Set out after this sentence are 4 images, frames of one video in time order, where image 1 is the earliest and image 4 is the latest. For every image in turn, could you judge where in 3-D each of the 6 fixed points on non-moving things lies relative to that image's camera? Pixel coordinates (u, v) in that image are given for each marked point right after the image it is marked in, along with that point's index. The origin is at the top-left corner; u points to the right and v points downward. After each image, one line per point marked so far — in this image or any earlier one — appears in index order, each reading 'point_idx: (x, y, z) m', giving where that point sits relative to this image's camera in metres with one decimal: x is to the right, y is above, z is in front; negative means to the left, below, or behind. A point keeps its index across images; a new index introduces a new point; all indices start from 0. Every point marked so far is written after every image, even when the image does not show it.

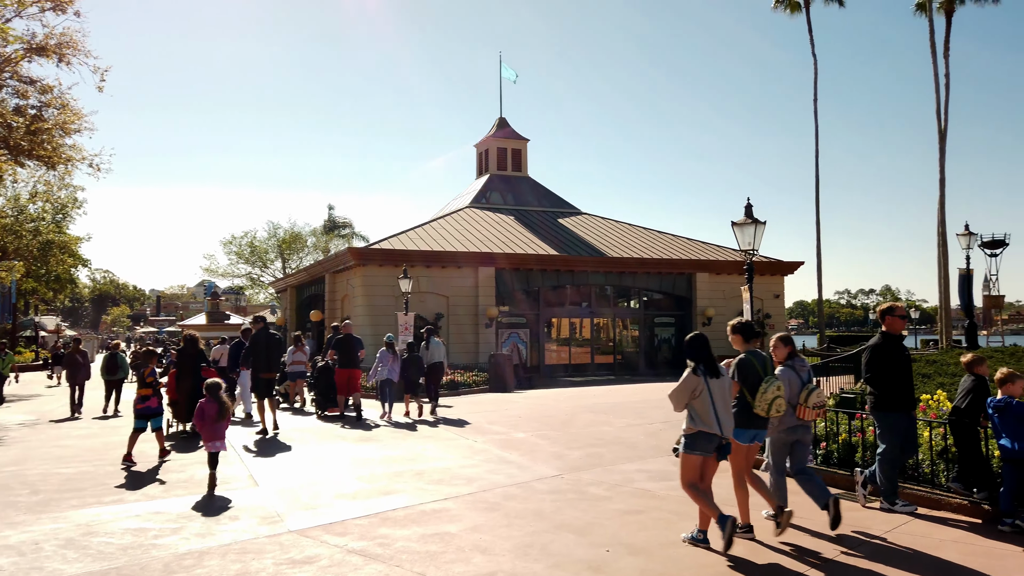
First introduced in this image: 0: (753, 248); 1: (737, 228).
0: (+3.1, +0.5, +9.6) m
1: (+2.9, +0.8, +9.7) m
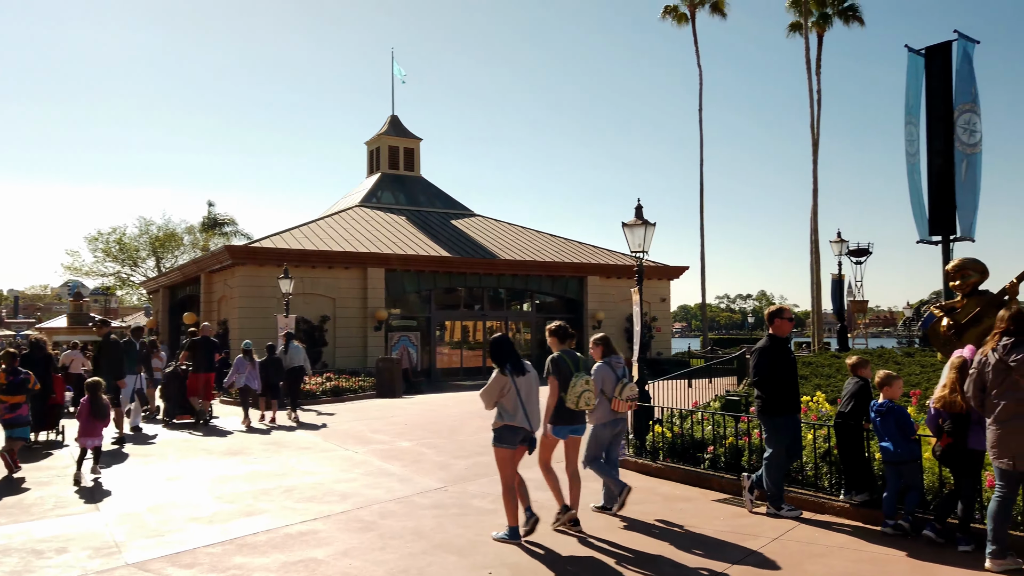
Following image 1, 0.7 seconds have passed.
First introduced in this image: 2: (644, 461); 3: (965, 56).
0: (+1.7, +0.5, +9.5) m
1: (+1.5, +0.7, +9.5) m
2: (+1.5, -2.0, +8.6) m
3: (+9.1, +4.7, +15.2) m
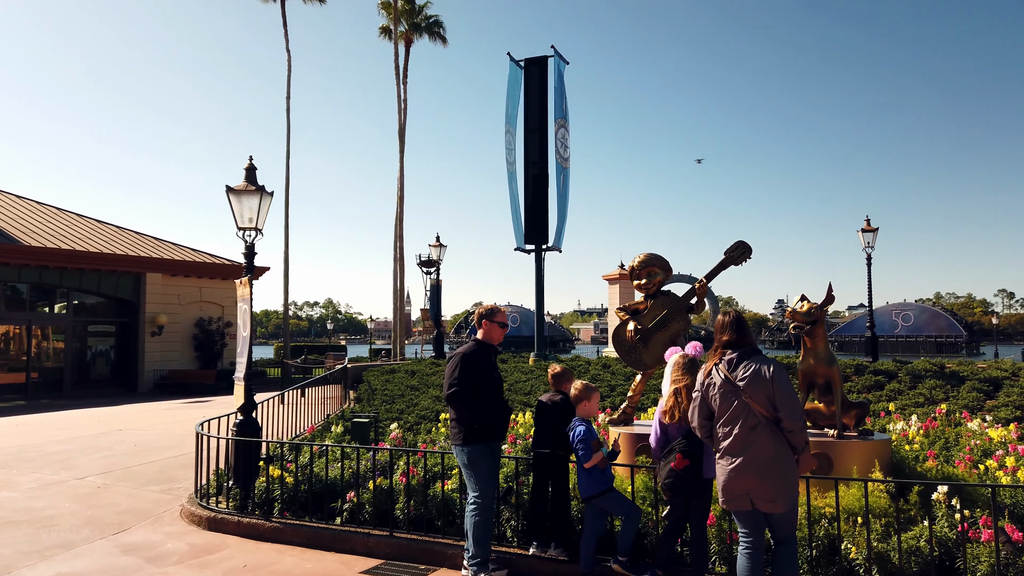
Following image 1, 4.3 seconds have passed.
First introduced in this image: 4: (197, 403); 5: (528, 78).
0: (-2.4, +0.6, +7.0) m
1: (-2.6, +0.8, +6.9) m
2: (-2.1, -1.9, +6.1) m
3: (+1.0, +4.5, +15.9) m
4: (-6.9, -2.5, +16.4) m
5: (+0.4, +4.5, +16.2) m
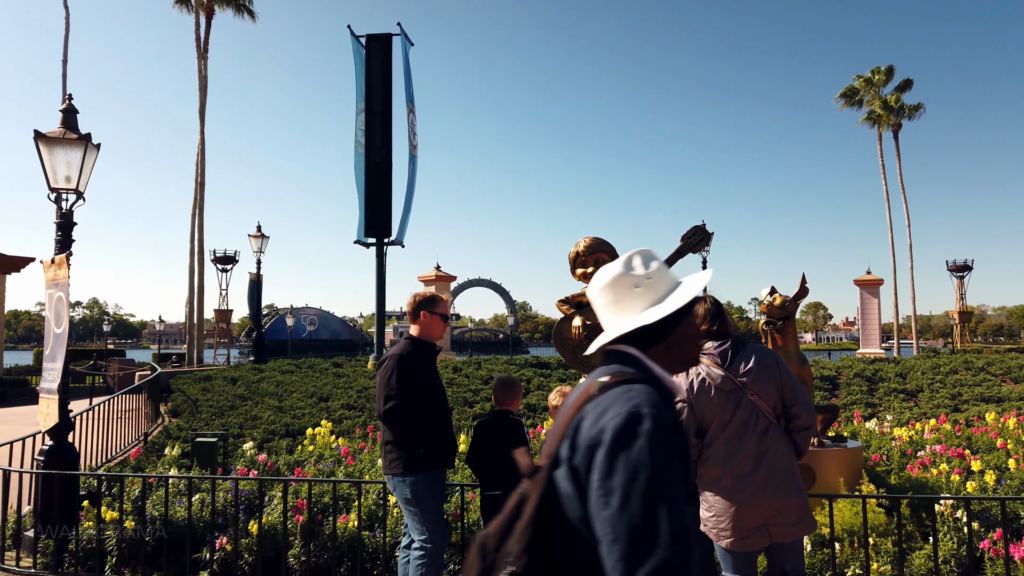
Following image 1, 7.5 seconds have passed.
0: (-3.0, +0.7, +5.2) m
1: (-3.2, +1.0, +5.1) m
2: (-2.6, -1.8, +4.5) m
3: (-2.1, +4.6, +14.8) m
4: (-9.9, -2.3, +13.2) m
5: (-2.8, +4.6, +14.9) m
